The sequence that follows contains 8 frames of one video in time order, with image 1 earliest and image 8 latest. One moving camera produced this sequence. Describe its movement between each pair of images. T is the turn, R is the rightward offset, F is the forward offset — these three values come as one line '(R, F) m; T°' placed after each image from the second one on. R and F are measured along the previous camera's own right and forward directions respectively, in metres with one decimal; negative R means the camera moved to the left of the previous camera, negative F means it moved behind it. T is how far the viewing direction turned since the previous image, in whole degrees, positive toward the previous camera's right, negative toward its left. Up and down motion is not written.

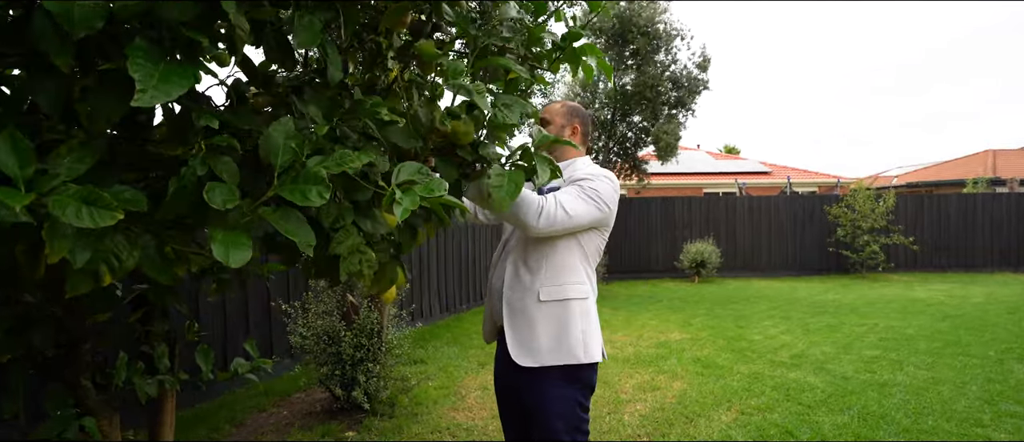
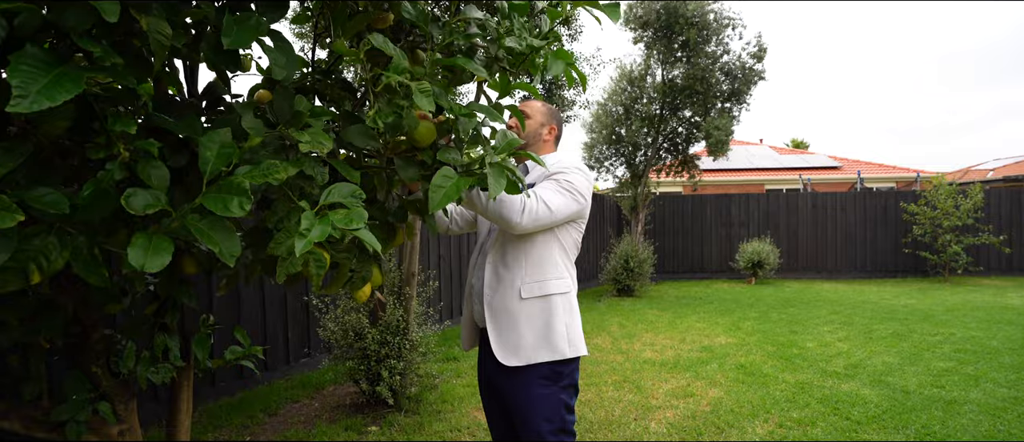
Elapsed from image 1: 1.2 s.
(+0.3, +0.1) m; -7°
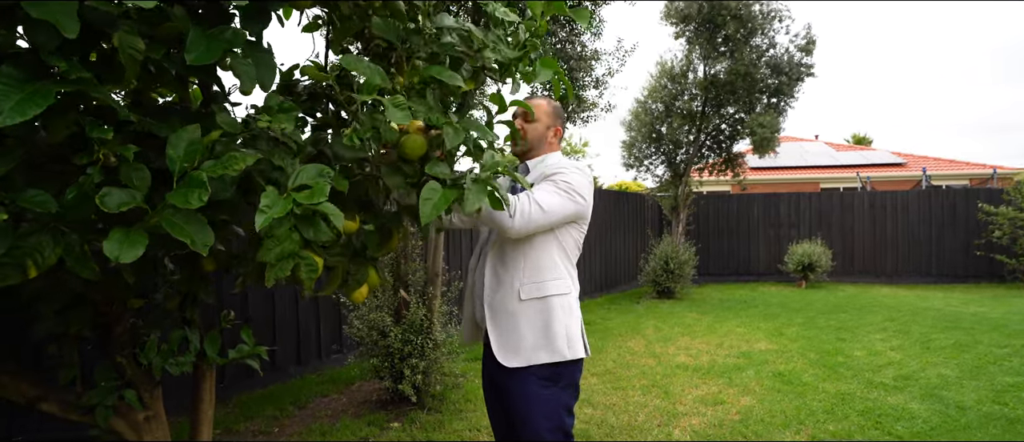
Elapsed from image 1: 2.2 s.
(+0.3, 0.0) m; -6°
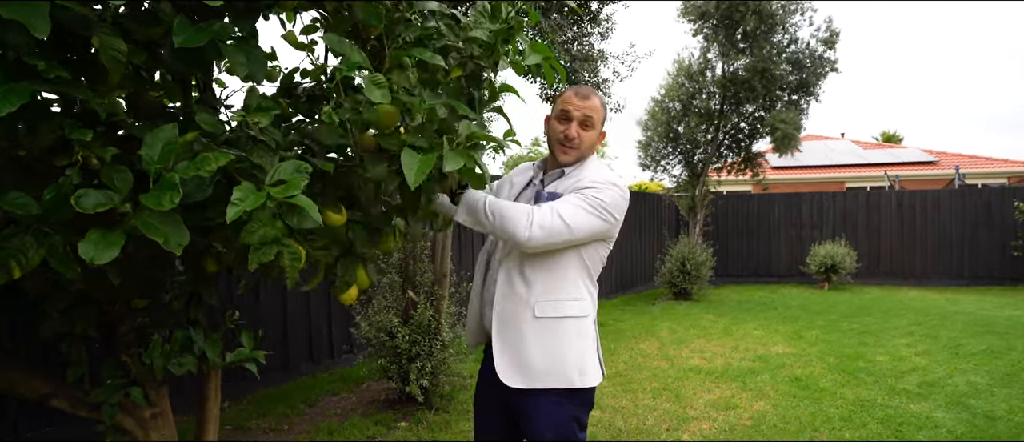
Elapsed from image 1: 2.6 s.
(+0.1, 0.0) m; -3°
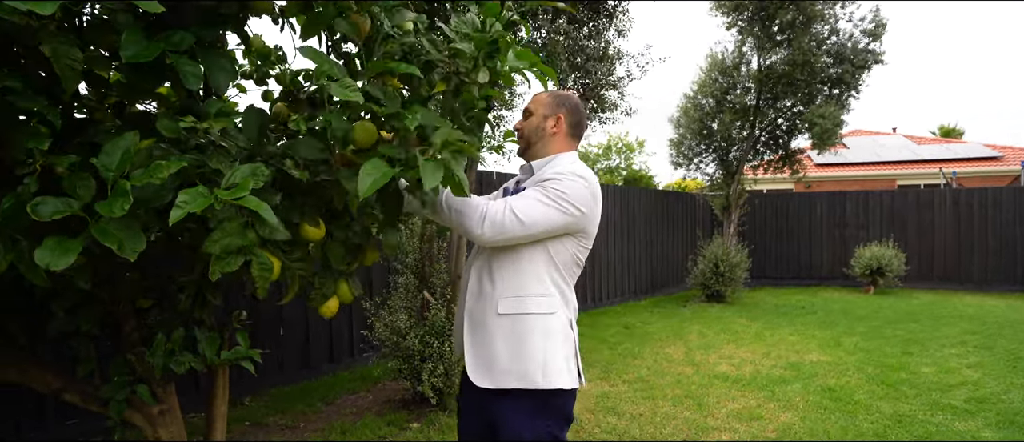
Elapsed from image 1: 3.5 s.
(+0.2, +0.1) m; -5°
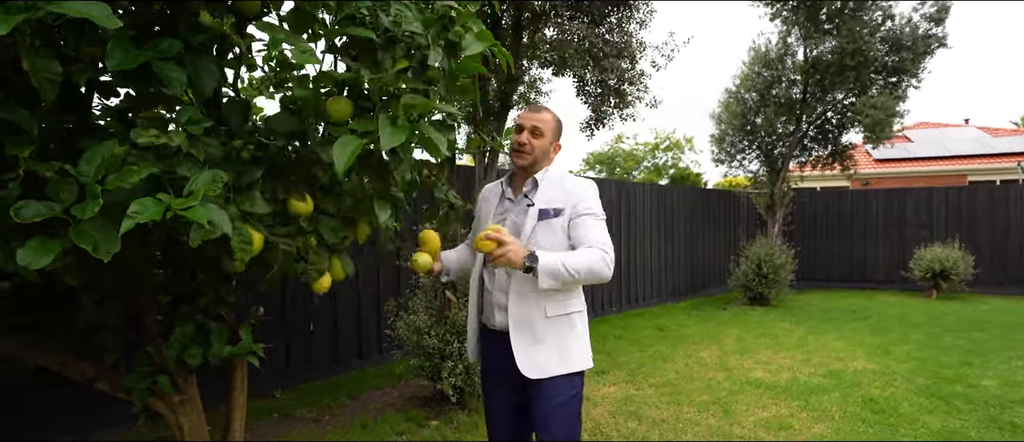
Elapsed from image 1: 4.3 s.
(+0.3, 0.0) m; -6°
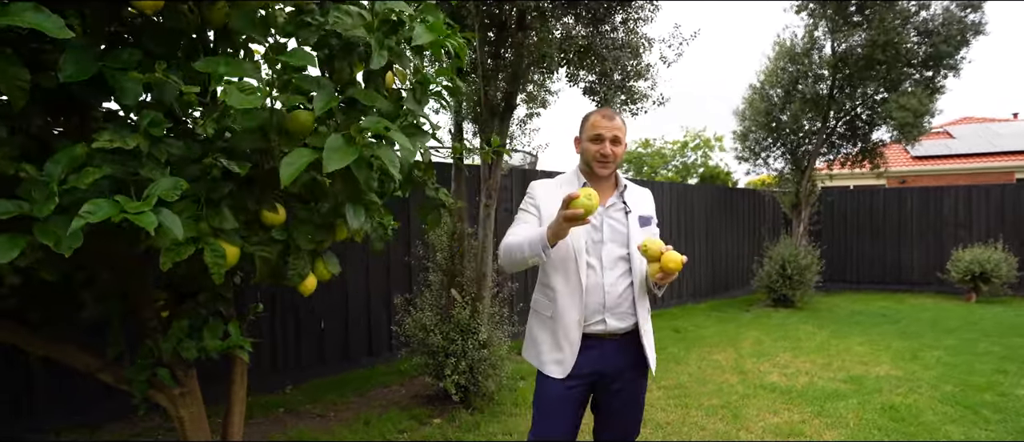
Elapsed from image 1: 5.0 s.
(+0.2, 0.0) m; -4°
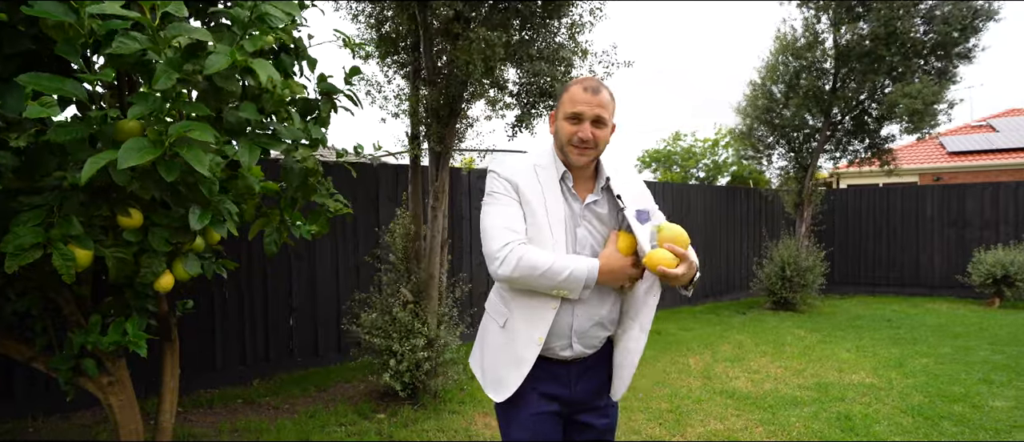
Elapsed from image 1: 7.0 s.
(+0.8, +0.1) m; -8°
